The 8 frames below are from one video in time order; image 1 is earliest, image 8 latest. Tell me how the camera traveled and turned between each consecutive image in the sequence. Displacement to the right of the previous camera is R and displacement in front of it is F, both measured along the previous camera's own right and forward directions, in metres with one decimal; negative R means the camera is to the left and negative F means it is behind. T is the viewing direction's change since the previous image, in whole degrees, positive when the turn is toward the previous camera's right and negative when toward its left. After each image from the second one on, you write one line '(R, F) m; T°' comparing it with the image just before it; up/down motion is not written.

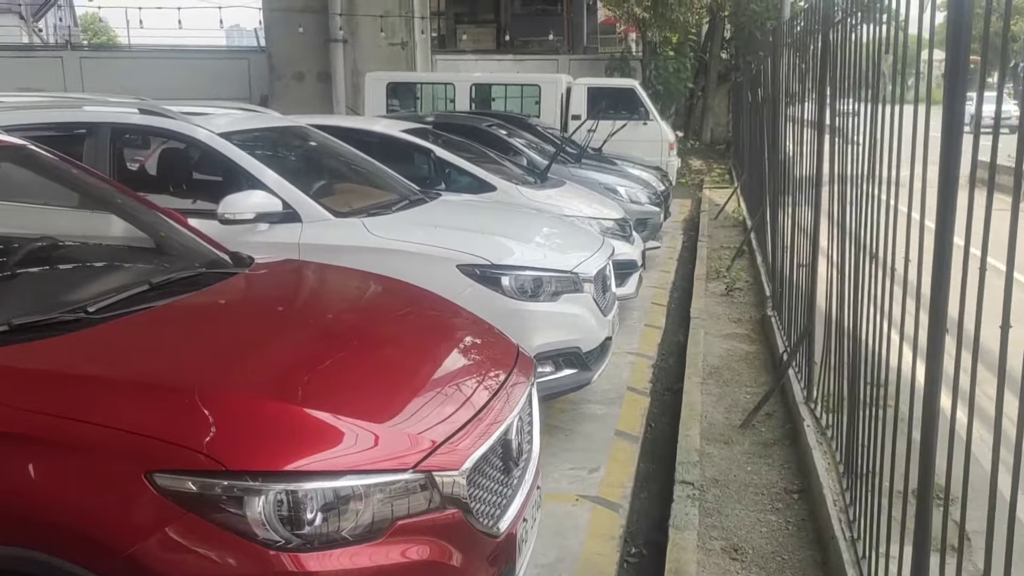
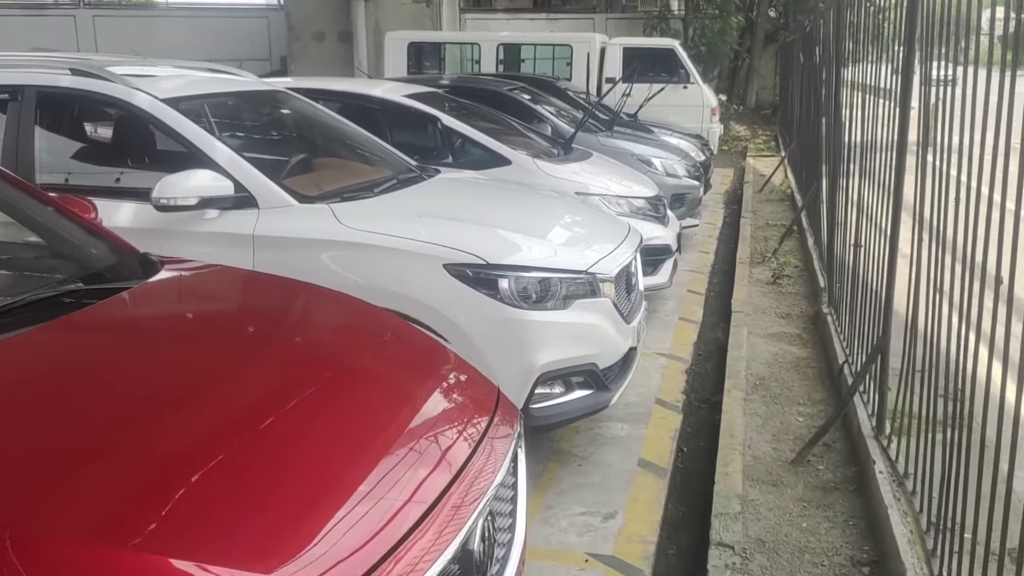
(+0.1, +0.8) m; -2°
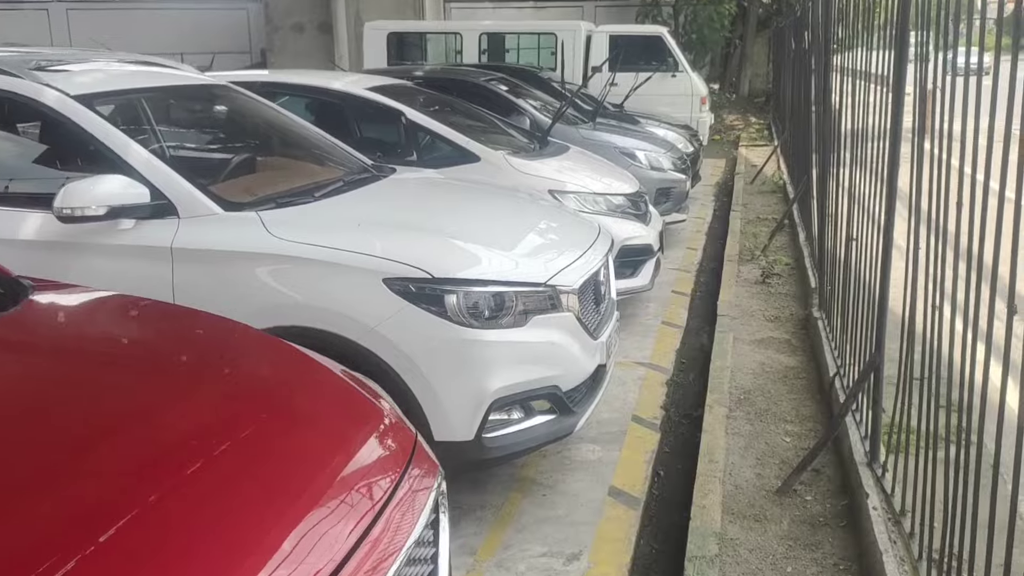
(+0.2, +0.4) m; 0°
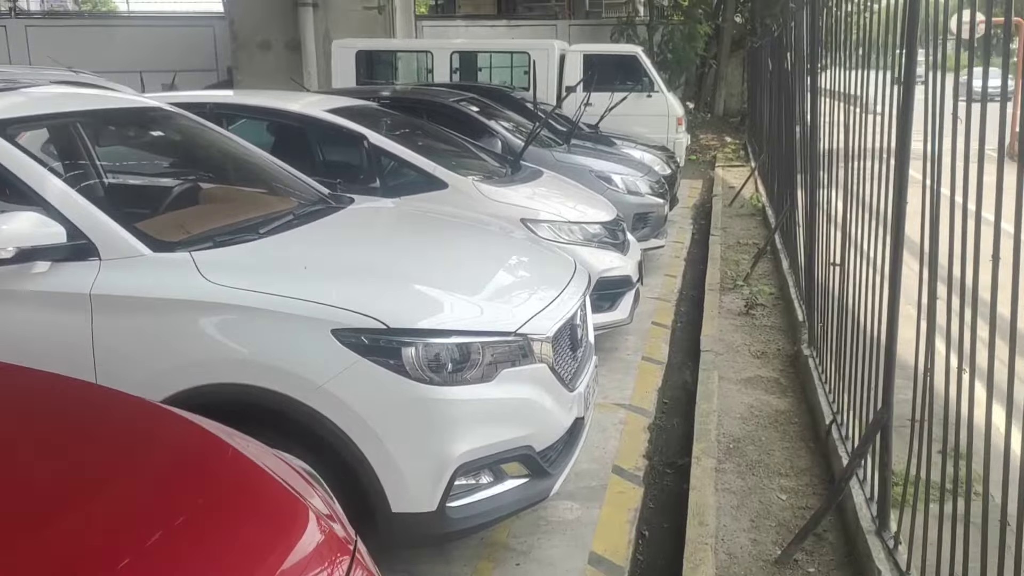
(0.0, +0.3) m; +2°
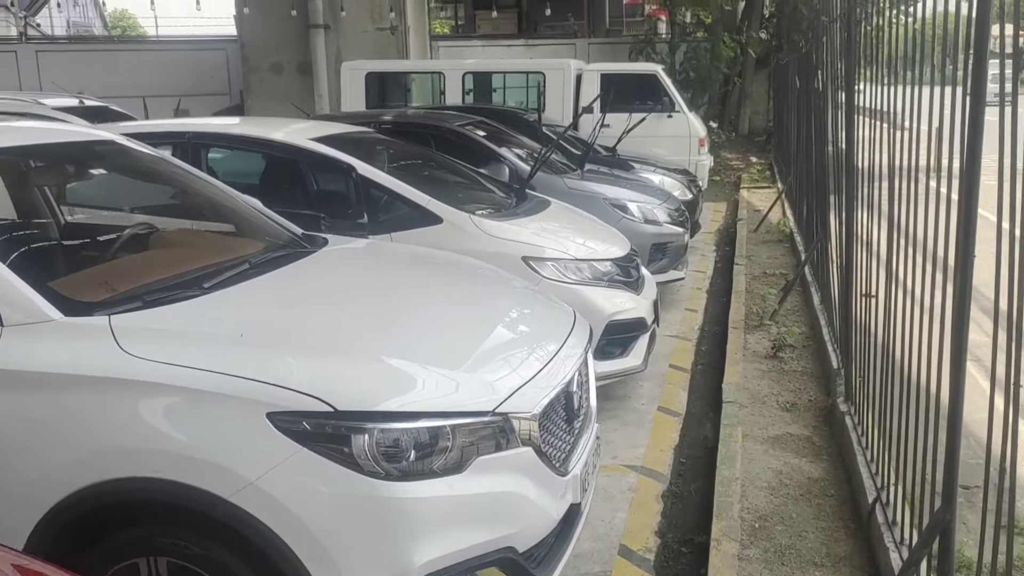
(+0.1, +0.5) m; -2°
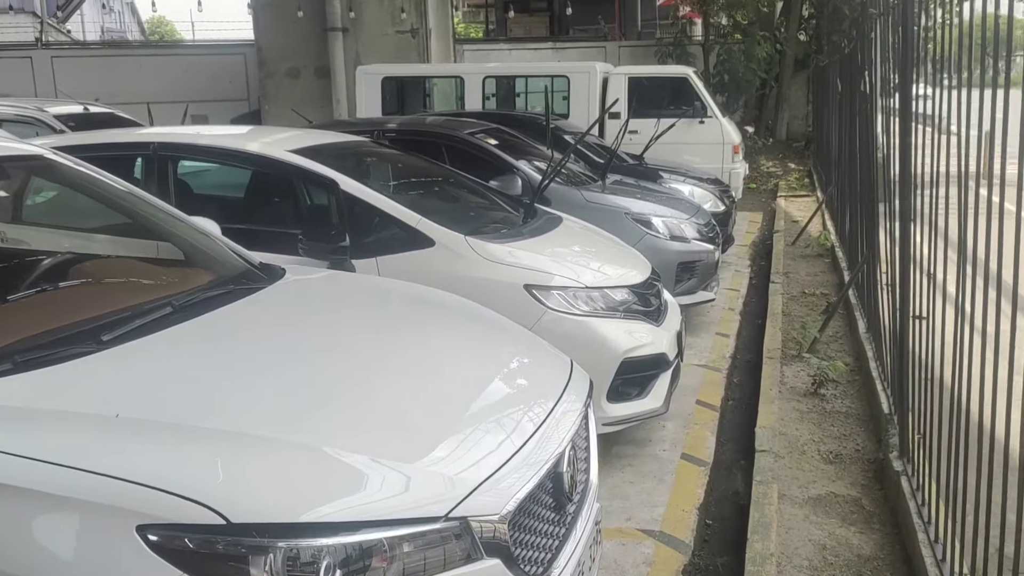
(+0.1, +0.6) m; -2°
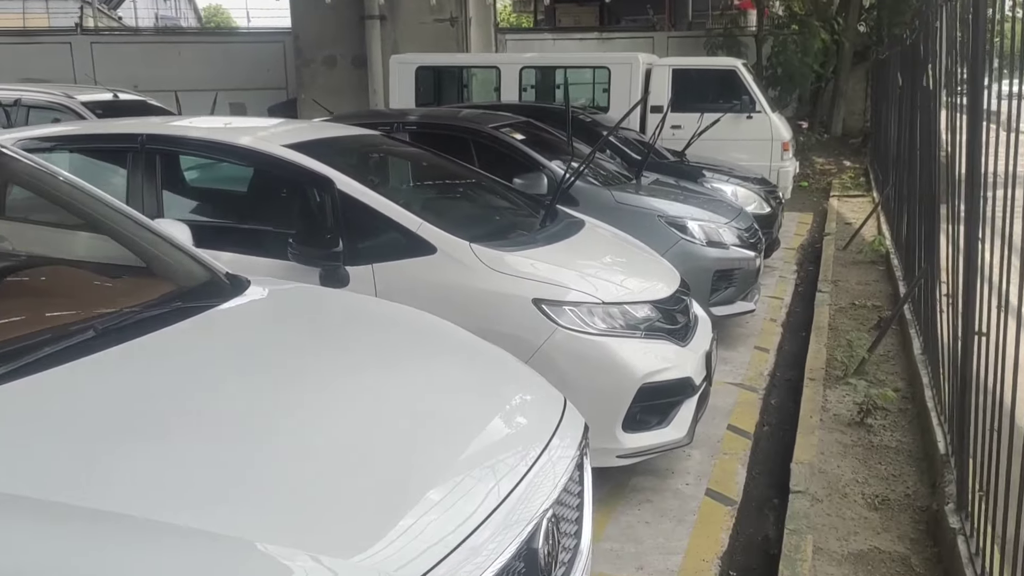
(+0.2, +0.4) m; -3°
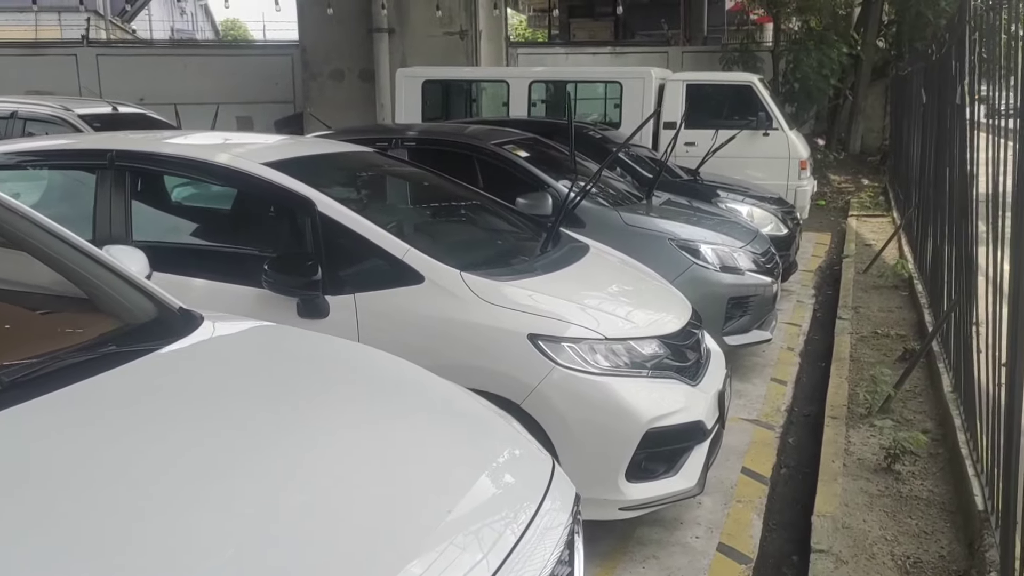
(+0.1, +0.3) m; -1°
